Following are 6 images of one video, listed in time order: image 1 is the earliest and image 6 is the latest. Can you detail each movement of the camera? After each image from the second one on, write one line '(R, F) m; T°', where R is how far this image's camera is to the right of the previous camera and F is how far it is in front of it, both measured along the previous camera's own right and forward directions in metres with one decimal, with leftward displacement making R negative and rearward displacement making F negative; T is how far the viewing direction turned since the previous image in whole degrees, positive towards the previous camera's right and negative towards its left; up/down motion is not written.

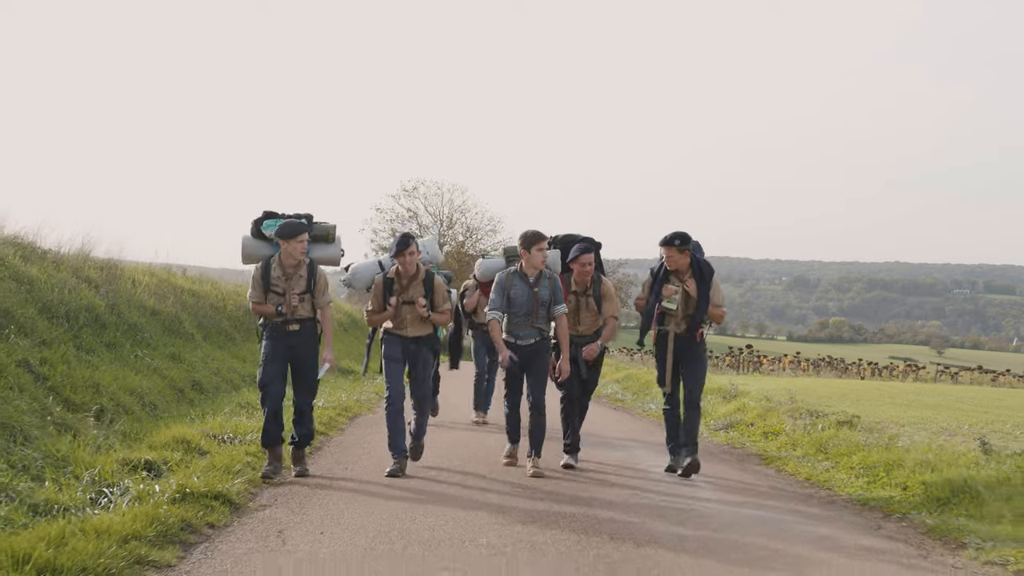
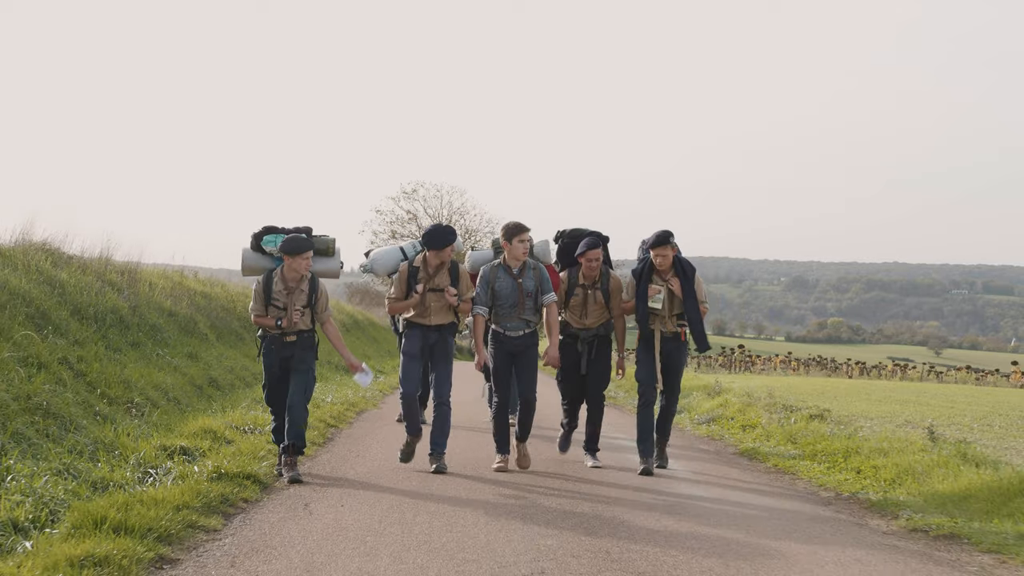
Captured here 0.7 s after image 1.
(0.0, -0.4) m; 0°
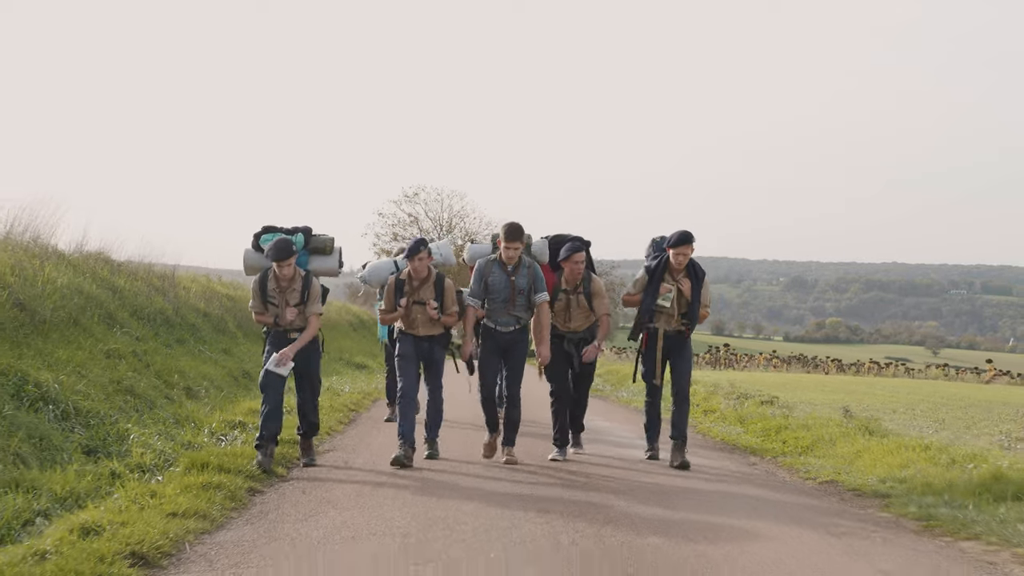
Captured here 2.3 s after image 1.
(0.0, -1.0) m; 0°
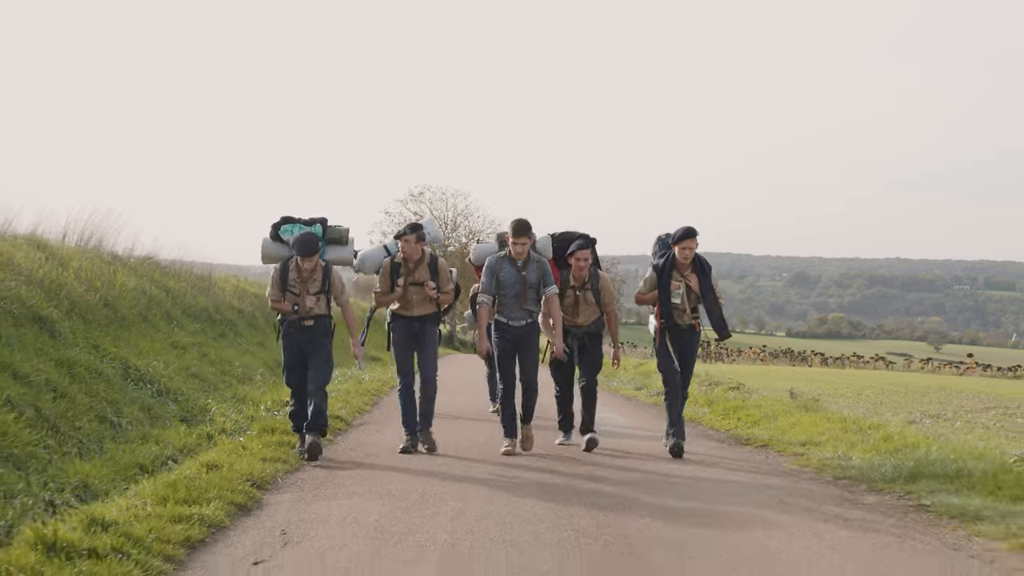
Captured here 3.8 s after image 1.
(0.0, -1.0) m; 0°
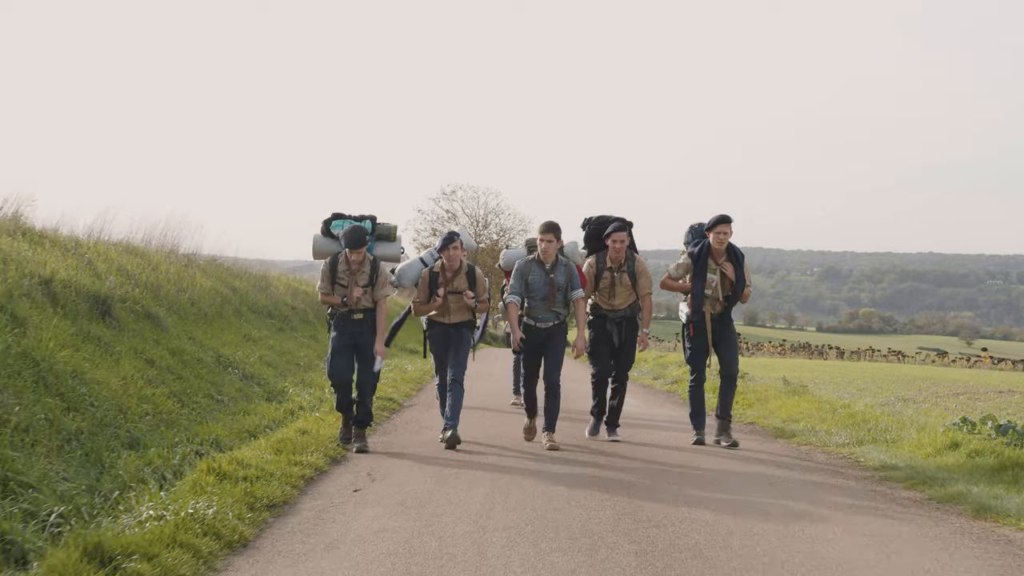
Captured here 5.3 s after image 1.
(0.0, -0.9) m; -2°
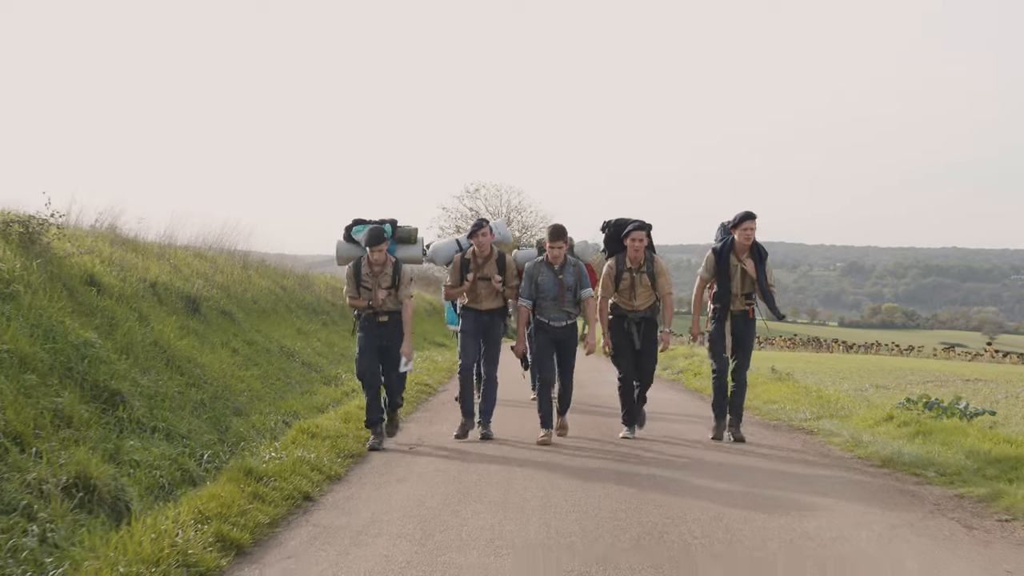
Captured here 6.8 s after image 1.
(0.0, -1.0) m; -1°
